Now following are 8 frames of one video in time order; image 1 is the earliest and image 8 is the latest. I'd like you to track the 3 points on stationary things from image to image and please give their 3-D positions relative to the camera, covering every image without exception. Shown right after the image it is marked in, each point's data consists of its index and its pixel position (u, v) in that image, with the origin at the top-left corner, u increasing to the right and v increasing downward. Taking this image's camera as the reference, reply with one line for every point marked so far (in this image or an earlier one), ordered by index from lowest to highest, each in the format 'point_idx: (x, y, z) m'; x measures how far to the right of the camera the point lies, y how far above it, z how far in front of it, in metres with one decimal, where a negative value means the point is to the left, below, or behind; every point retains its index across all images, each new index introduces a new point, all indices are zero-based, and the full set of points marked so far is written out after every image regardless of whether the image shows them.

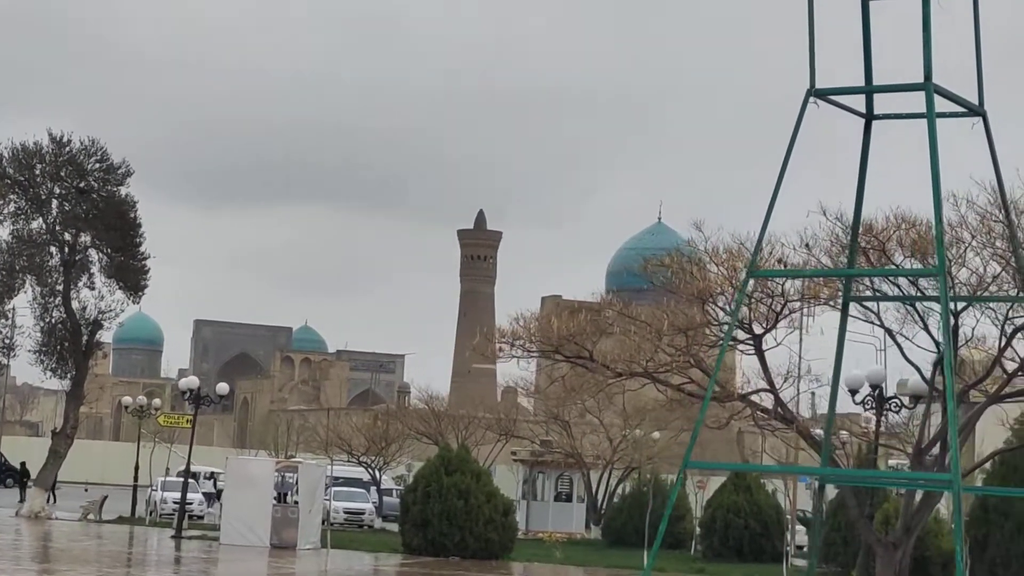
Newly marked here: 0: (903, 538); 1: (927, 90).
0: (+3.1, -2.0, +15.7) m
1: (+1.7, +0.8, +7.9) m
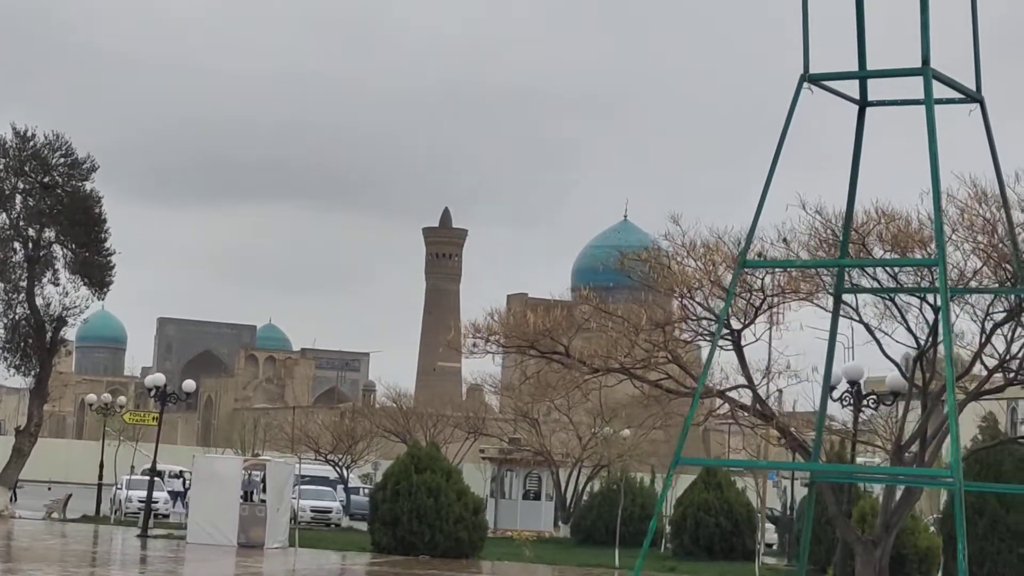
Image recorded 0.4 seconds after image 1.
0: (+2.9, -2.0, +15.5) m
1: (+1.6, +0.8, +7.7) m
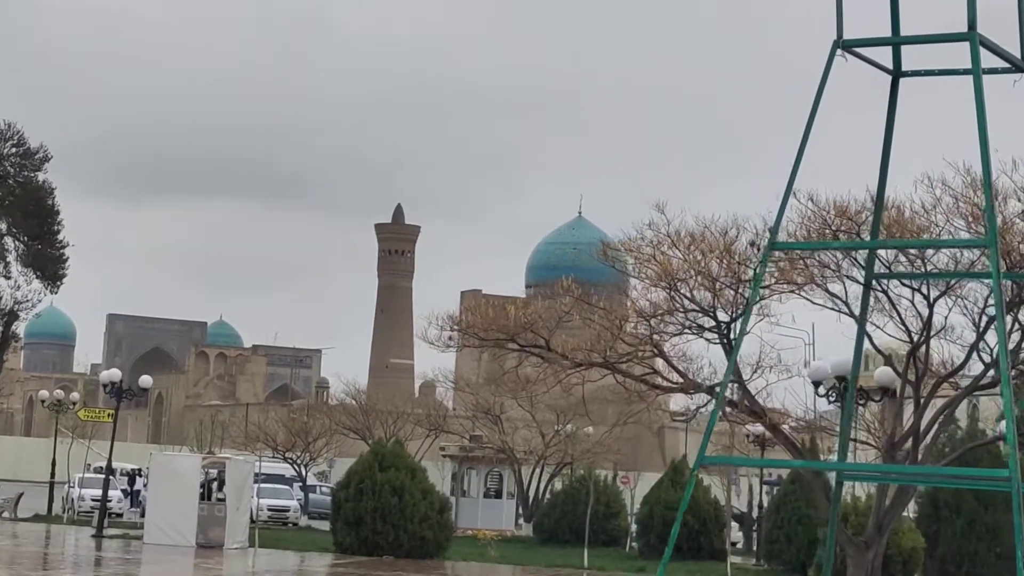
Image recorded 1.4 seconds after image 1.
0: (+2.8, -1.9, +15.0) m
1: (+1.7, +0.9, +7.0) m
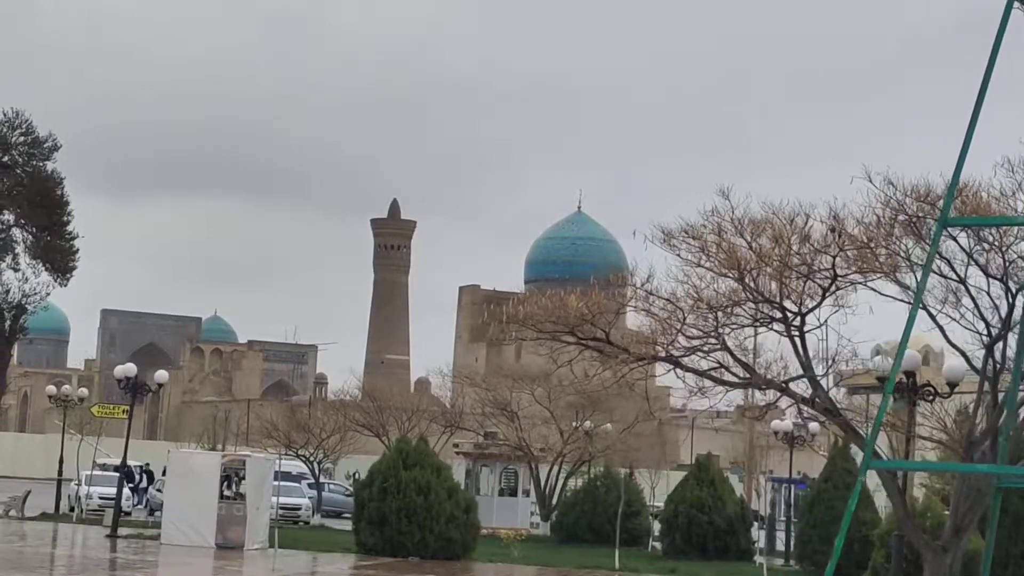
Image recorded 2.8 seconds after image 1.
0: (+3.2, -1.8, +14.2) m
1: (+2.1, +0.9, +6.2) m
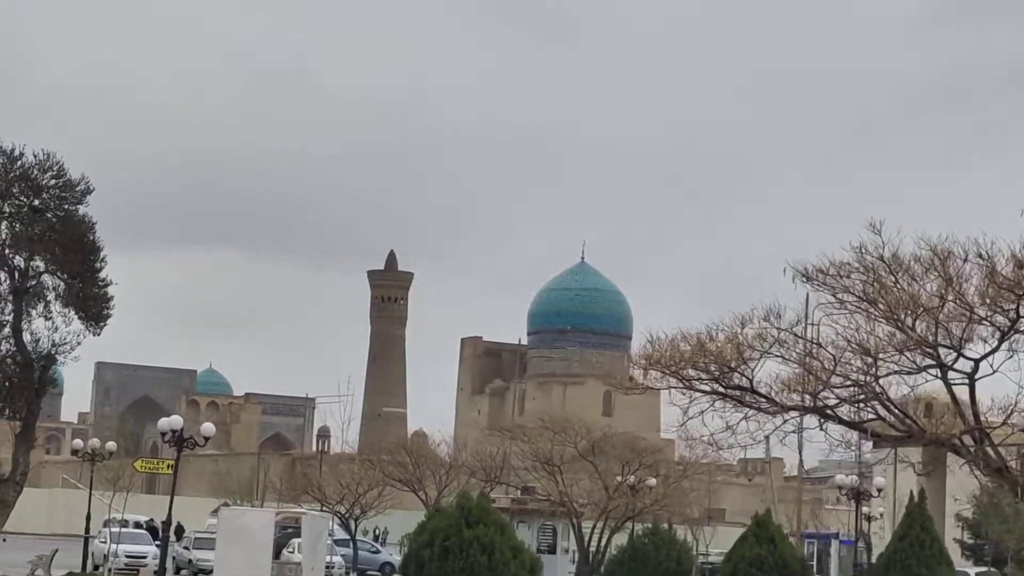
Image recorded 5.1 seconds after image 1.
0: (+4.1, -2.1, +12.9) m
1: (+3.1, +0.9, +5.1) m
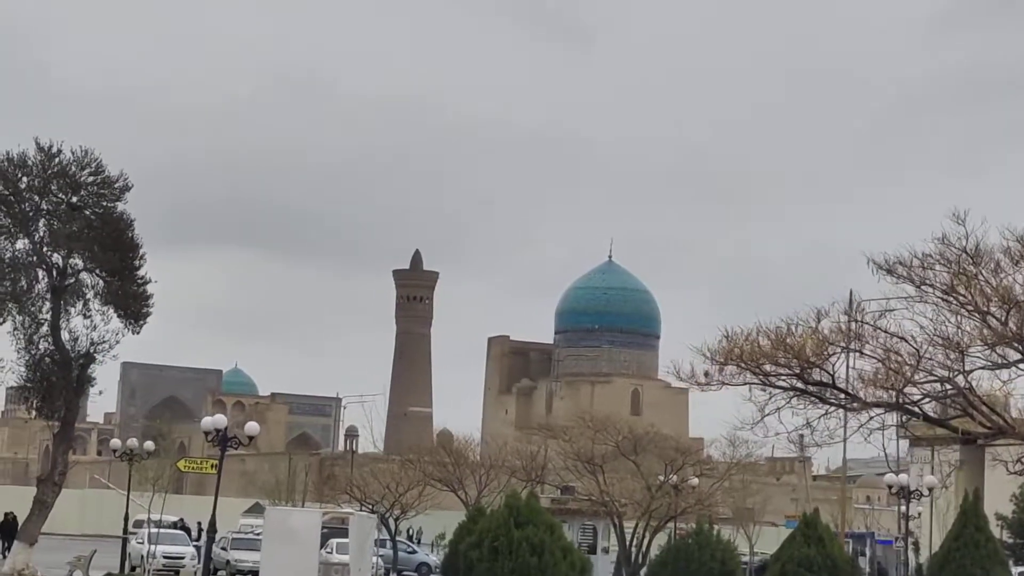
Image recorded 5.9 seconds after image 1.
0: (+4.6, -2.1, +12.5) m
1: (+3.4, +0.9, +4.6) m
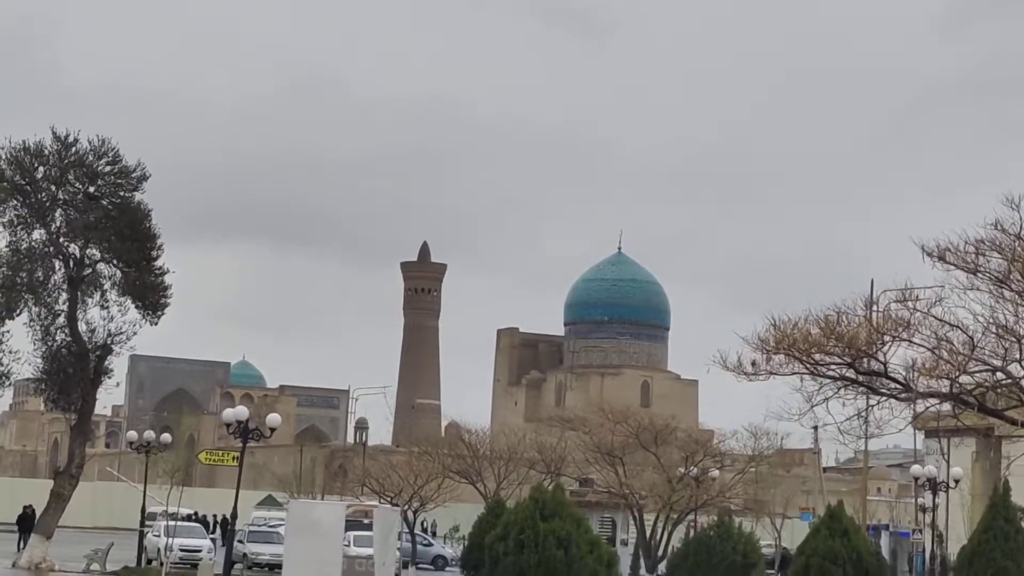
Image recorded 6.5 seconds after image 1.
0: (+4.8, -2.0, +12.1) m
1: (+3.7, +1.0, +4.3) m
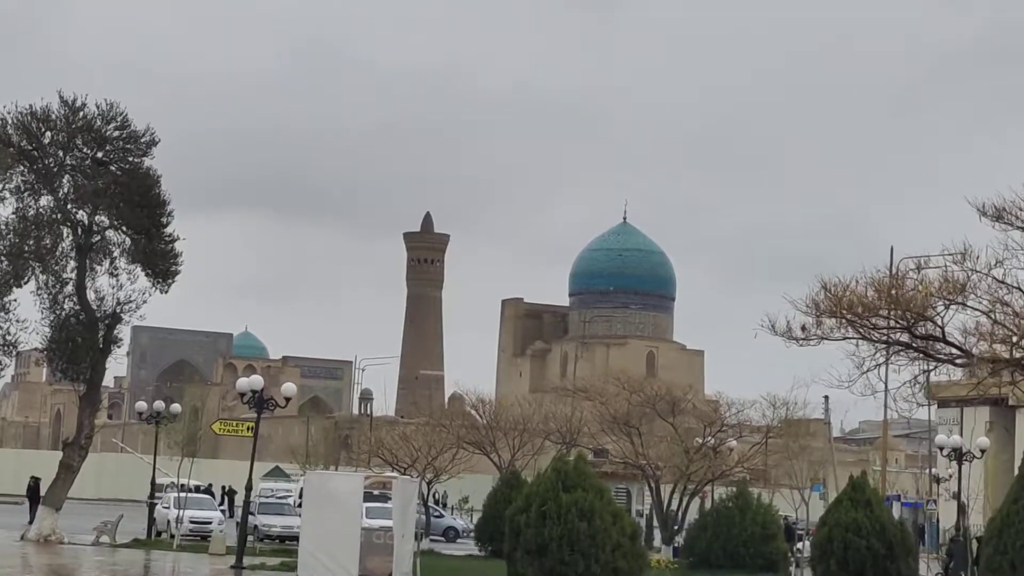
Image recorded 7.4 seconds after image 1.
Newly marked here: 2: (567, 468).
0: (+5.1, -1.7, +11.6) m
1: (+3.9, +1.1, +3.7) m
2: (+0.6, -2.1, +22.4) m
